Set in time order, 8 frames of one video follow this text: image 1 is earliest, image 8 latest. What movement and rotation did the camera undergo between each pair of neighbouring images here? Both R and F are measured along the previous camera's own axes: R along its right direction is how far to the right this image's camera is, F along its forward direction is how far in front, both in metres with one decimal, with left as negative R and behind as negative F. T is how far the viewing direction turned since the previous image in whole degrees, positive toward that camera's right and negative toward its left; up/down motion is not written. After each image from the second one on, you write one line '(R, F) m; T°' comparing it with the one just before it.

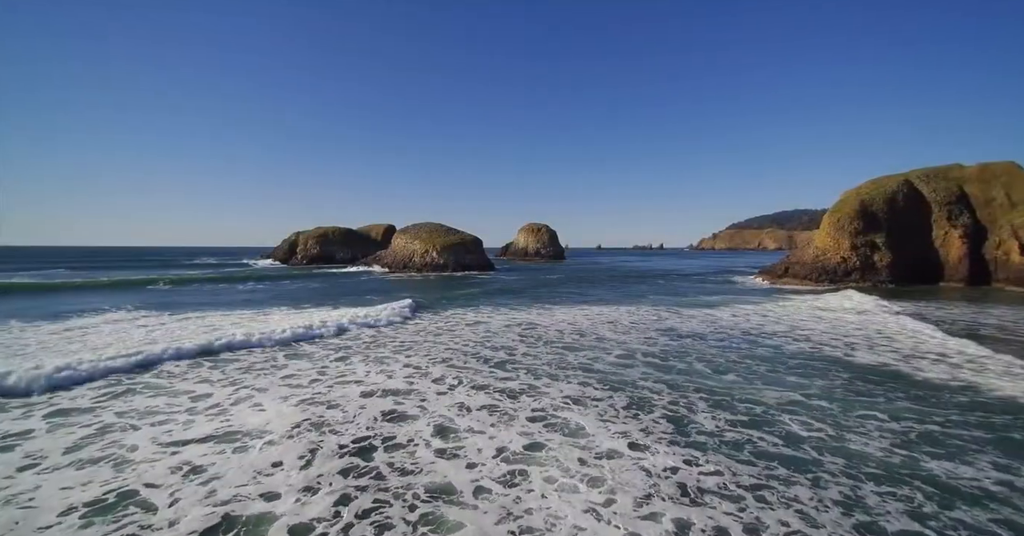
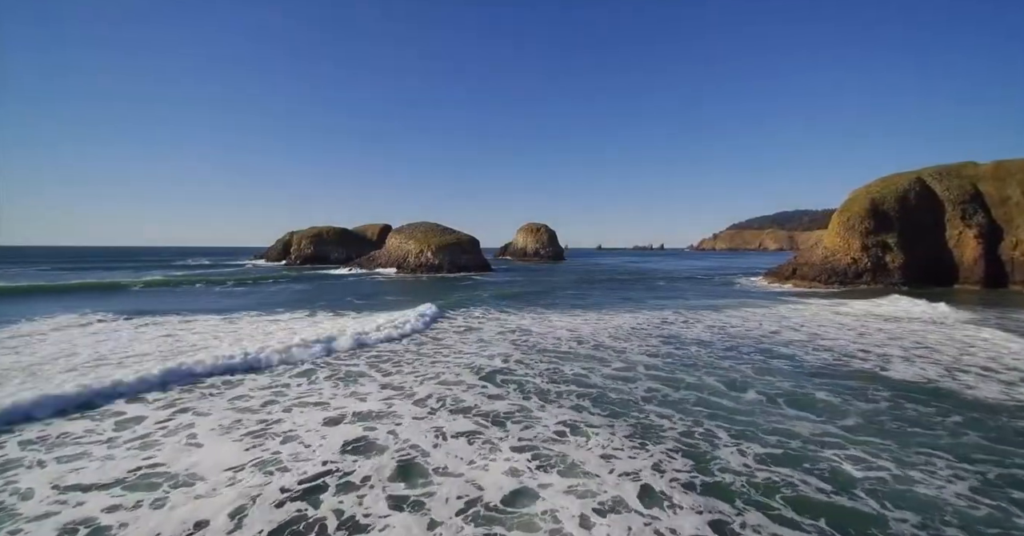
(+0.2, +1.4) m; 0°
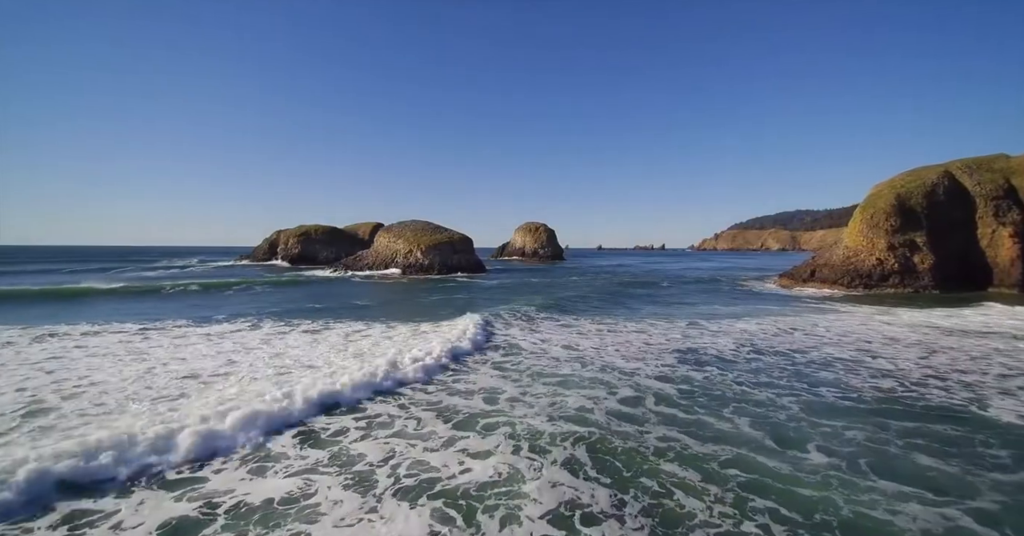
(+0.4, +2.8) m; 0°
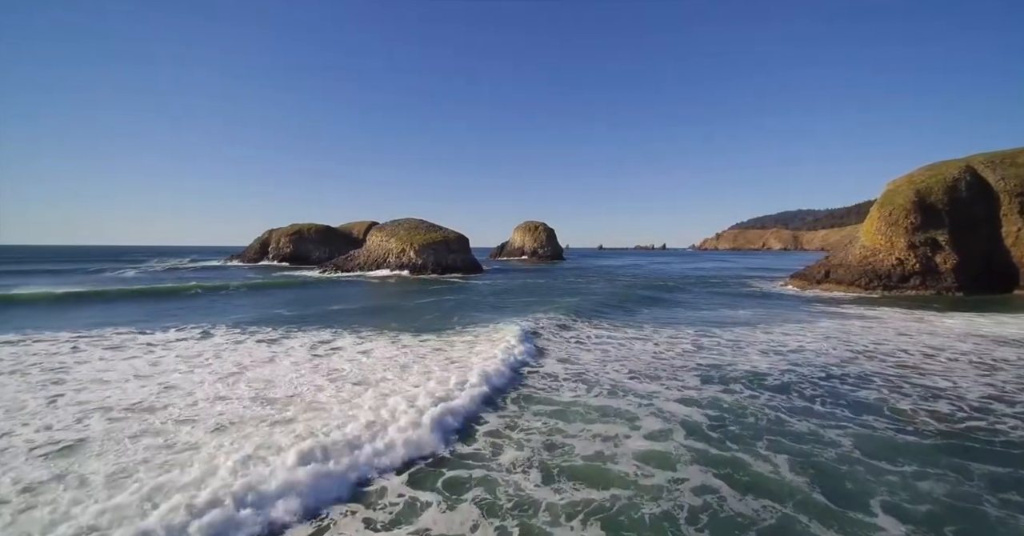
(+0.2, +1.8) m; 0°
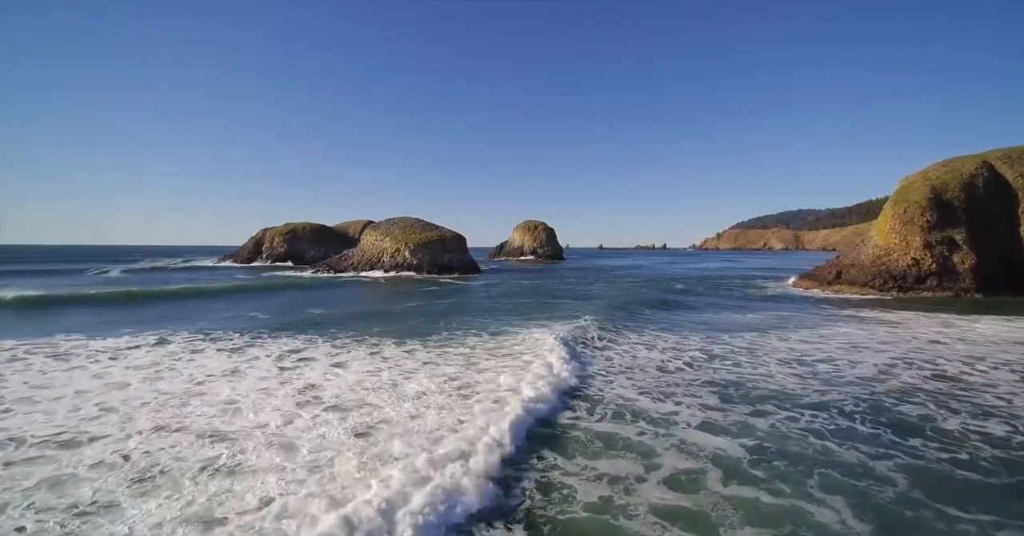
(+0.1, +1.3) m; 0°
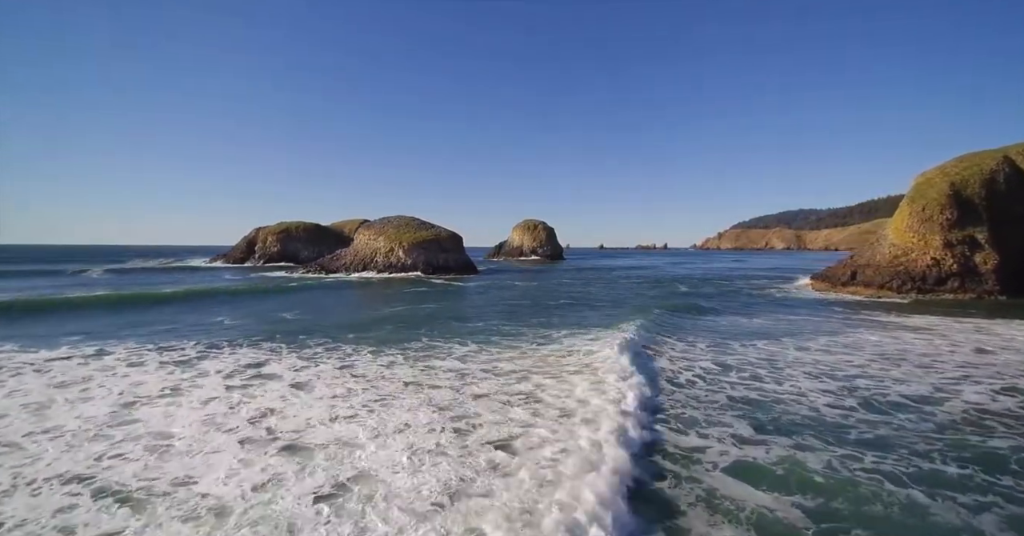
(+0.2, +1.4) m; 0°
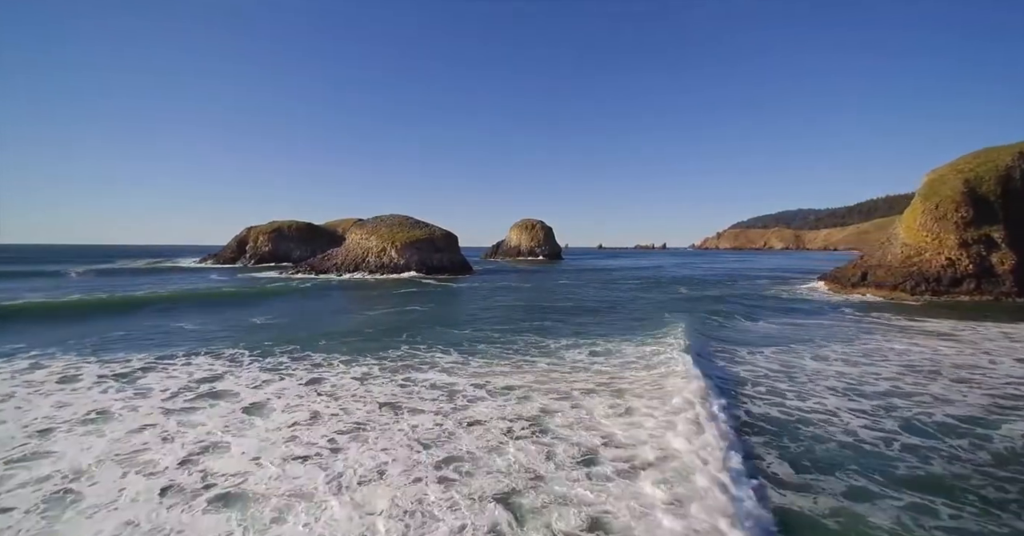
(+0.1, +1.2) m; 0°
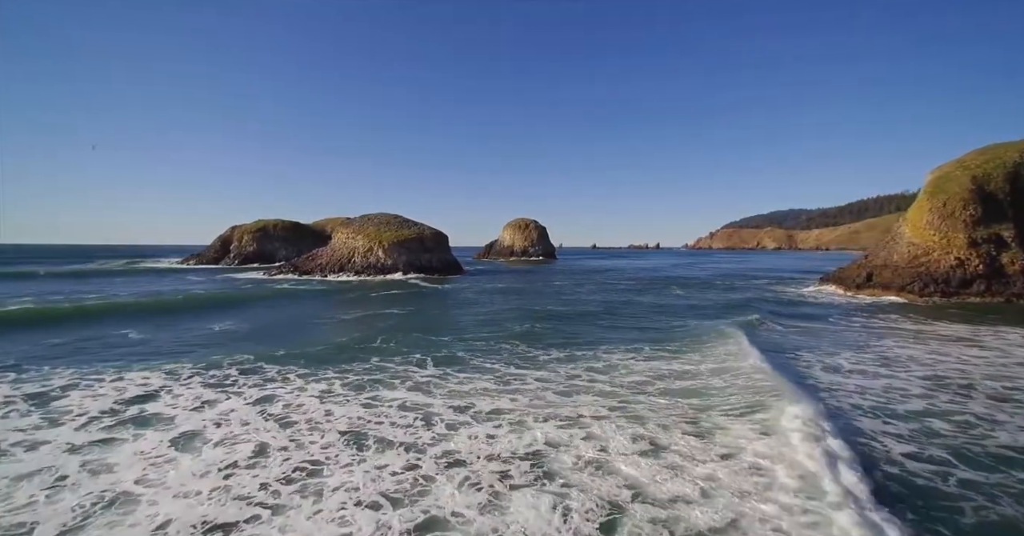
(+0.1, +1.2) m; +1°
